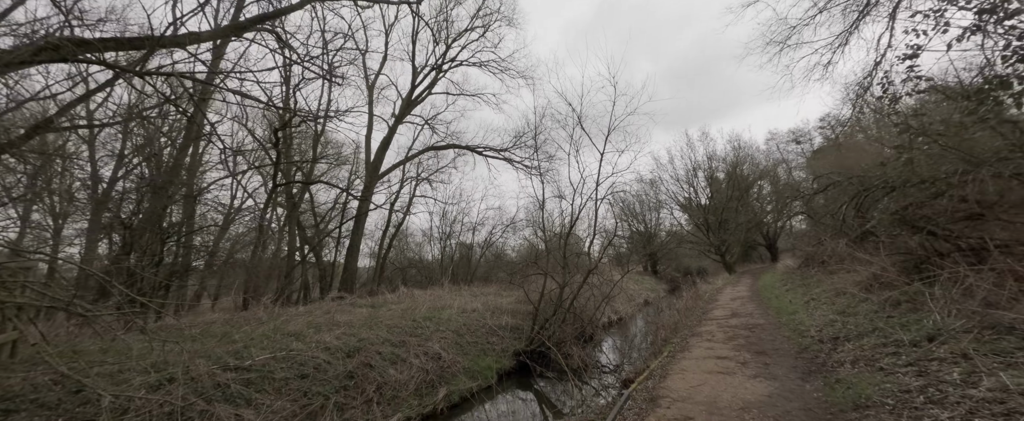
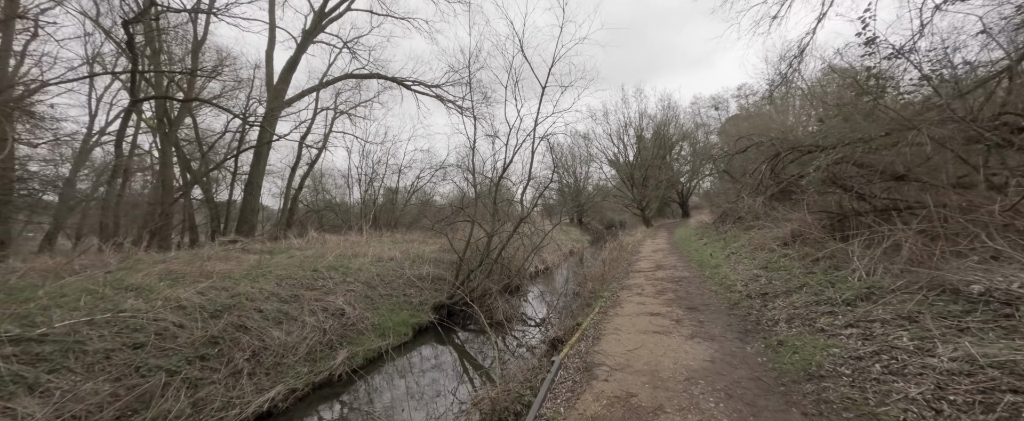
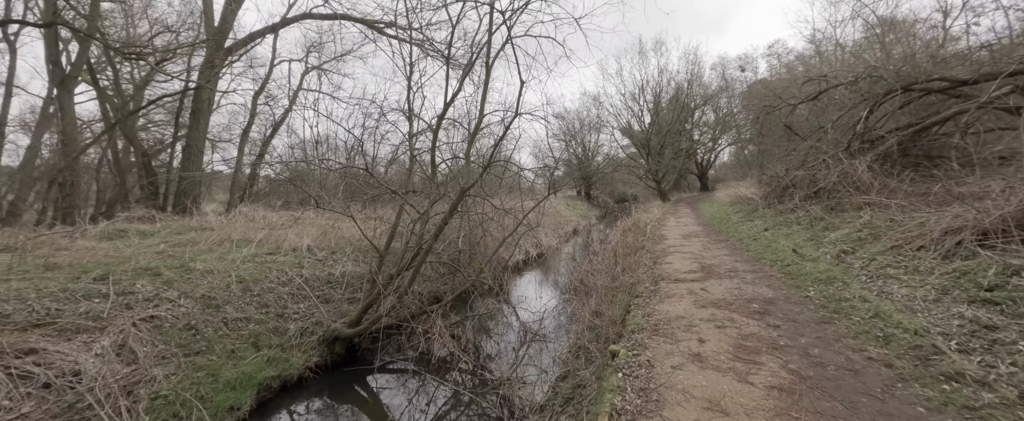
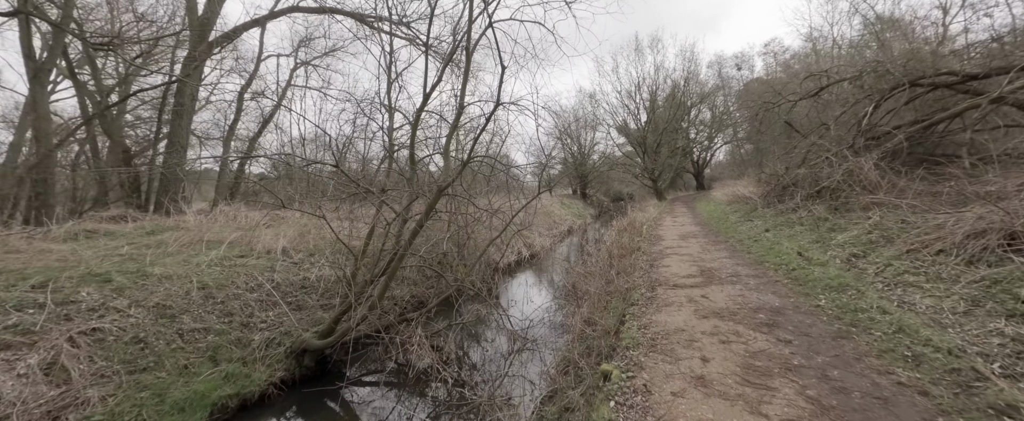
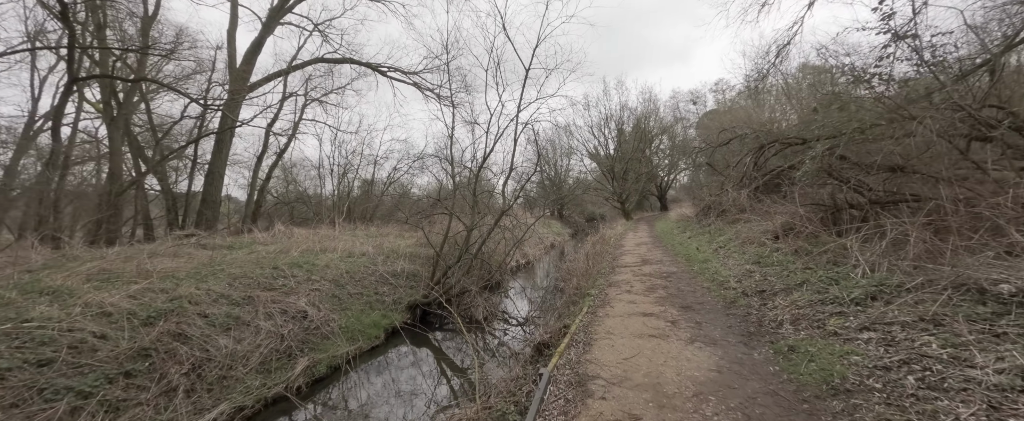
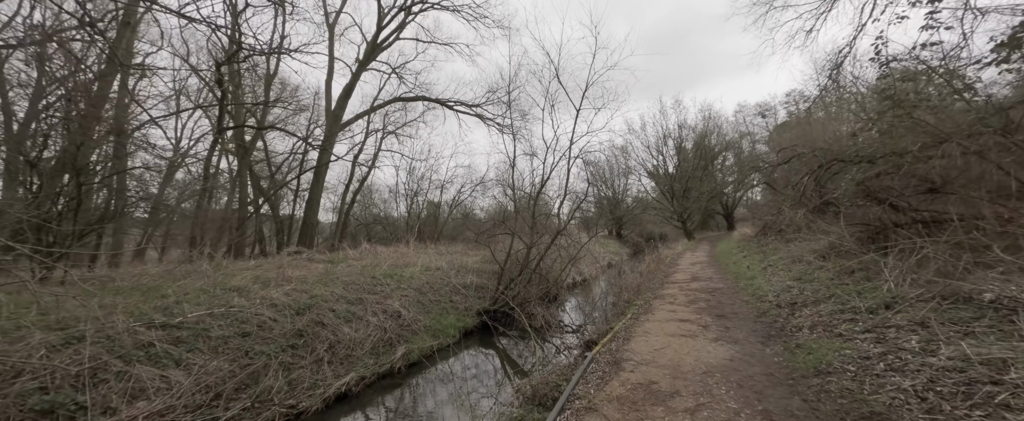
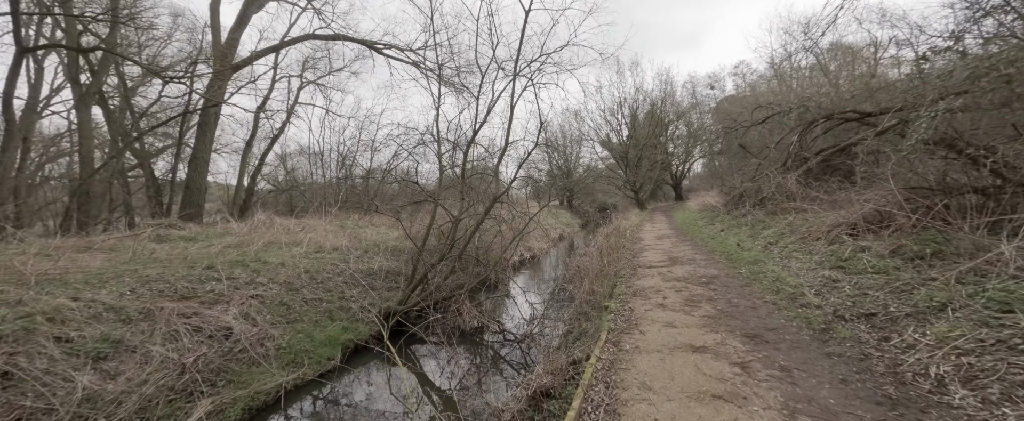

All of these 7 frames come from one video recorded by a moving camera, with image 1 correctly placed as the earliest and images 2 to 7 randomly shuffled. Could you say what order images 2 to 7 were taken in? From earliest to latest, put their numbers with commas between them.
6, 2, 5, 7, 3, 4
